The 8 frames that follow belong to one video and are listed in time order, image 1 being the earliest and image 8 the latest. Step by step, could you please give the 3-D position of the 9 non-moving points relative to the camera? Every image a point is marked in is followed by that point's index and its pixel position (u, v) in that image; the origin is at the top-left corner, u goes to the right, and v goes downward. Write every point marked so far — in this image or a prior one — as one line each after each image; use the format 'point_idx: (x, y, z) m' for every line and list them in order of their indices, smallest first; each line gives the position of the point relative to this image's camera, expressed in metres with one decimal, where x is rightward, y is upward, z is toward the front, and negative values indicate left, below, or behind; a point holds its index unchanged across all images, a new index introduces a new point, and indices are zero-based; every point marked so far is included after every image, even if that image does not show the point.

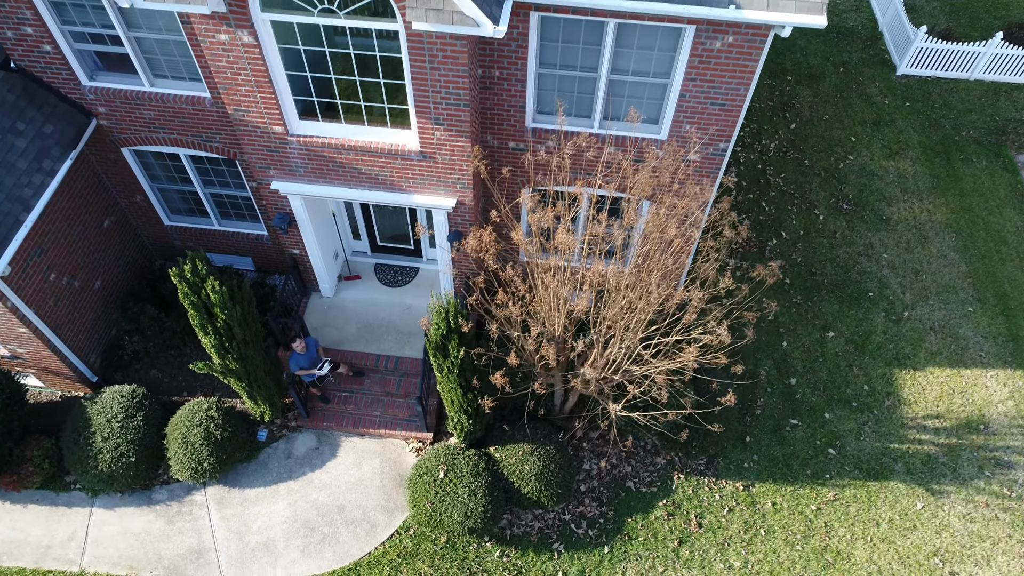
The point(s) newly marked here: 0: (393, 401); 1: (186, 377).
0: (-1.9, -1.8, +11.4) m
1: (-5.4, -1.5, +11.8) m
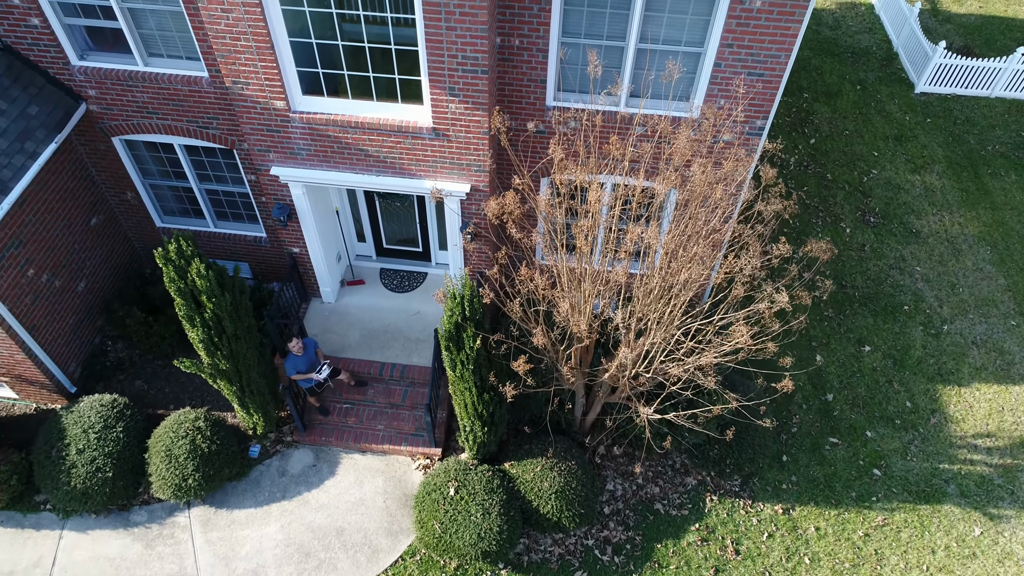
0: (-1.7, -1.8, +10.4) m
1: (-5.1, -1.5, +10.8) m
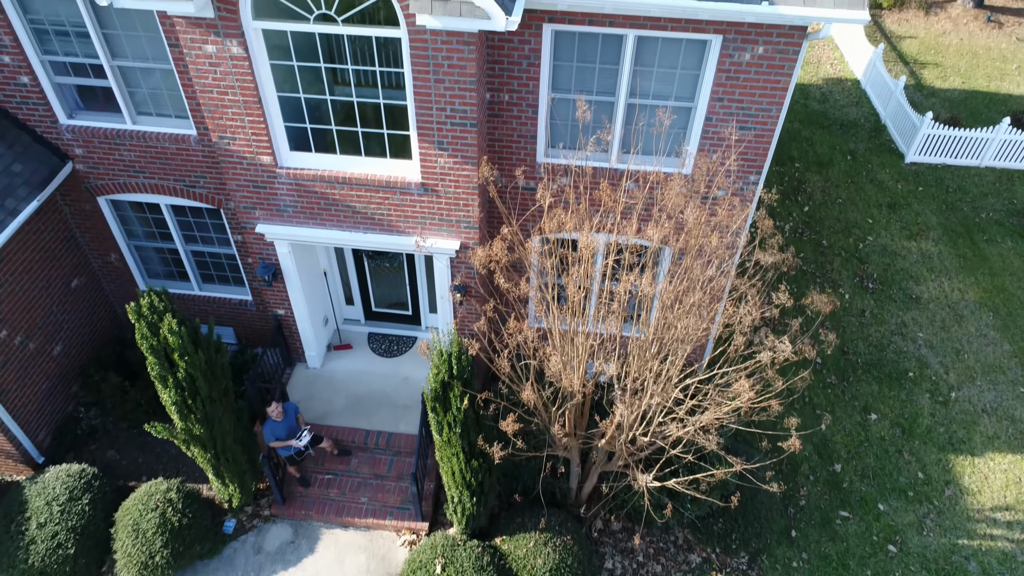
0: (-1.8, -2.7, +9.8) m
1: (-5.2, -2.5, +10.2) m
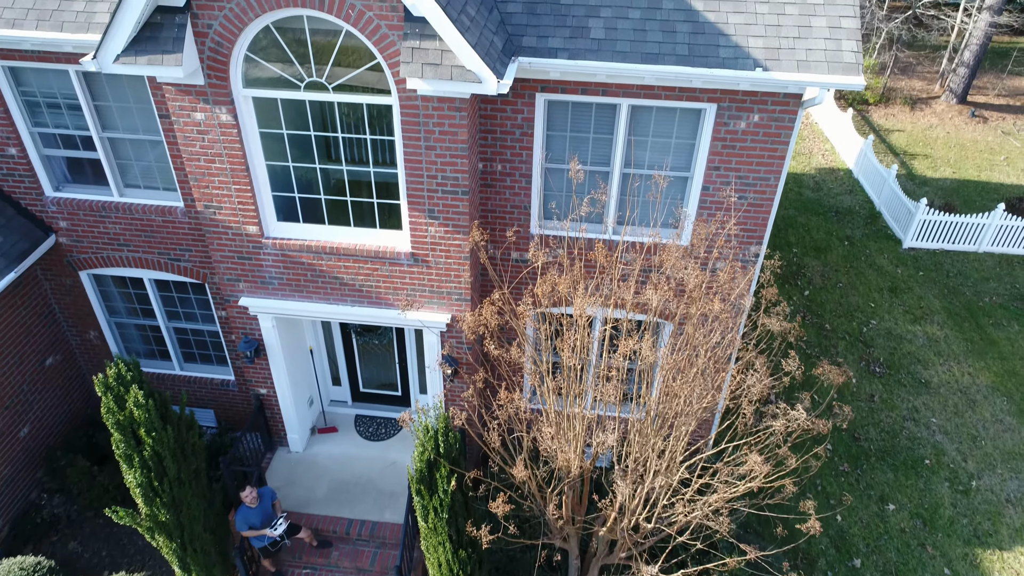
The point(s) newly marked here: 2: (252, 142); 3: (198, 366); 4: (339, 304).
0: (-1.9, -3.7, +9.0) m
1: (-5.3, -3.5, +9.5) m
2: (-2.8, +1.6, +7.6) m
3: (-4.7, -1.2, +10.7) m
4: (-2.1, -0.2, +8.6) m
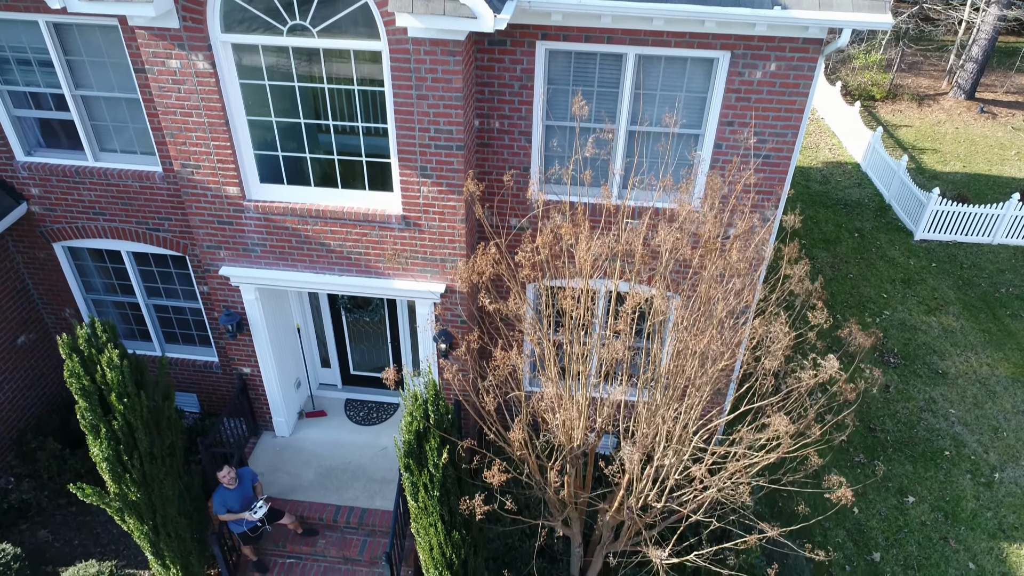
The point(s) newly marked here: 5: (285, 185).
0: (-1.9, -3.3, +8.5) m
1: (-5.3, -3.2, +8.9) m
2: (-2.8, +1.9, +7.1) m
3: (-4.7, -0.8, +10.2) m
4: (-2.1, +0.2, +8.1) m
5: (-2.5, +1.1, +7.8) m
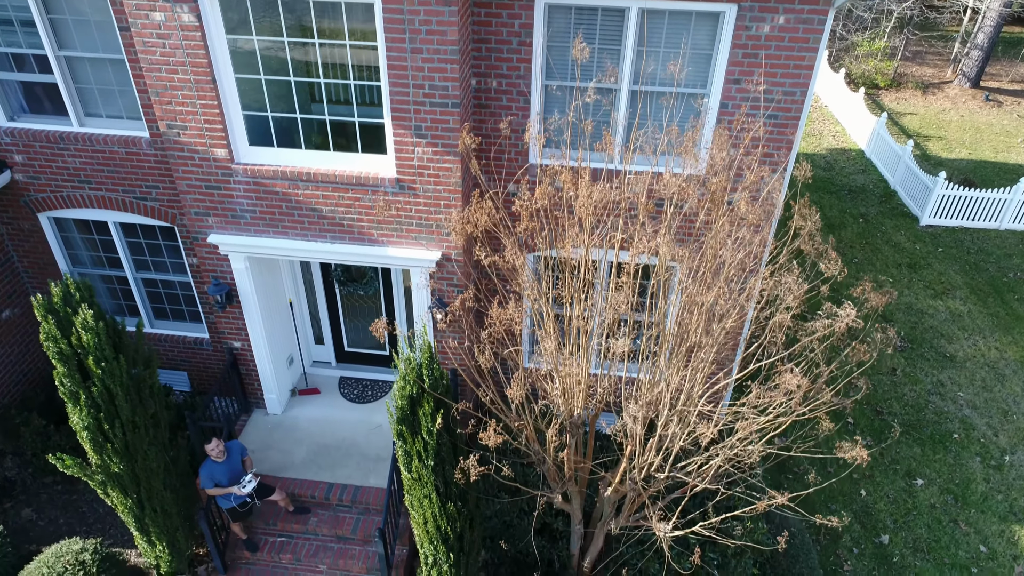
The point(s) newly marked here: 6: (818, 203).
0: (-1.9, -3.0, +8.2) m
1: (-5.4, -2.8, +8.6) m
2: (-2.8, +2.3, +6.8) m
3: (-4.8, -0.5, +9.9) m
4: (-2.1, +0.5, +7.8) m
5: (-2.5, +1.5, +7.5) m
6: (+7.9, +2.2, +18.3) m
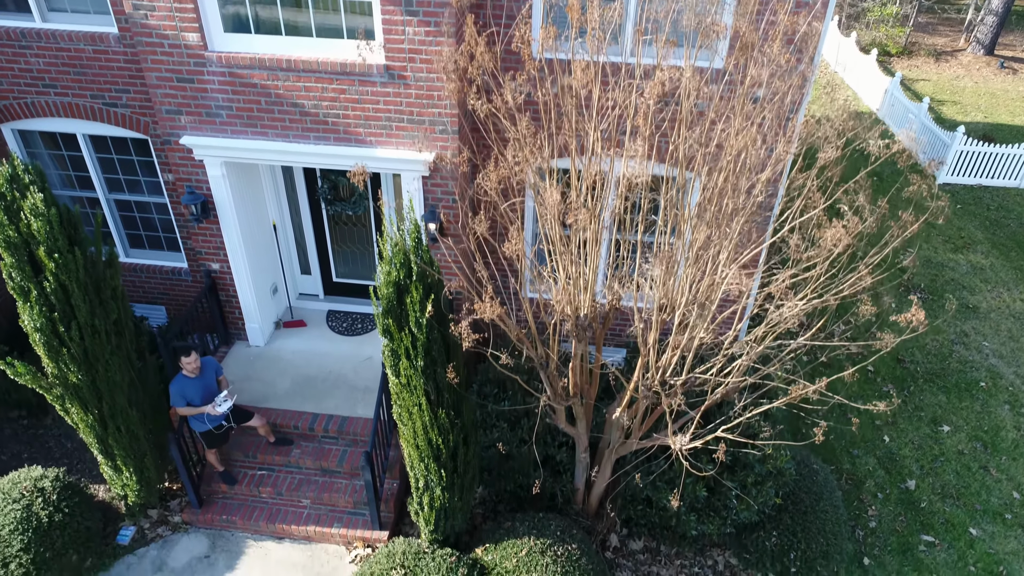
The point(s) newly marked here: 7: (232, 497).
0: (-1.9, -2.1, +7.5) m
1: (-5.4, -1.9, +8.0) m
2: (-2.8, +3.2, +6.2) m
3: (-4.8, +0.5, +9.3) m
4: (-2.1, +1.5, +7.2) m
5: (-2.5, +2.4, +6.8) m
6: (+7.9, +3.1, +17.6) m
7: (-3.0, -2.2, +7.6) m
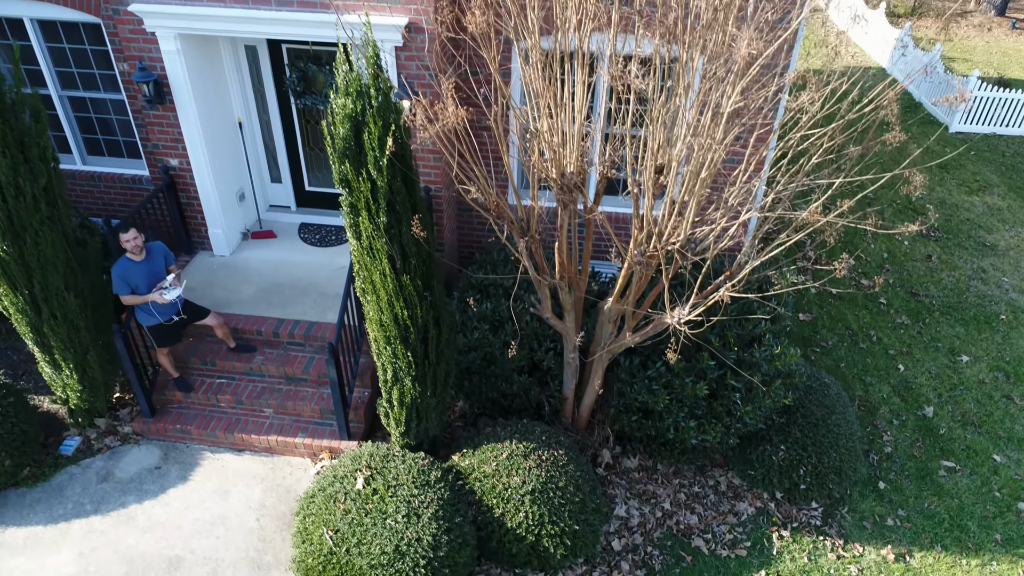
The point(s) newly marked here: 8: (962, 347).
0: (-2.1, -1.0, +6.9) m
1: (-5.5, -0.8, +7.3) m
2: (-2.9, +4.3, +5.5) m
3: (-4.9, +1.5, +8.6) m
4: (-2.3, +2.5, +6.5) m
5: (-2.6, +3.5, +6.2) m
6: (+7.8, +4.2, +16.9) m
7: (-3.1, -1.1, +6.9) m
8: (+6.1, -0.8, +9.6) m
